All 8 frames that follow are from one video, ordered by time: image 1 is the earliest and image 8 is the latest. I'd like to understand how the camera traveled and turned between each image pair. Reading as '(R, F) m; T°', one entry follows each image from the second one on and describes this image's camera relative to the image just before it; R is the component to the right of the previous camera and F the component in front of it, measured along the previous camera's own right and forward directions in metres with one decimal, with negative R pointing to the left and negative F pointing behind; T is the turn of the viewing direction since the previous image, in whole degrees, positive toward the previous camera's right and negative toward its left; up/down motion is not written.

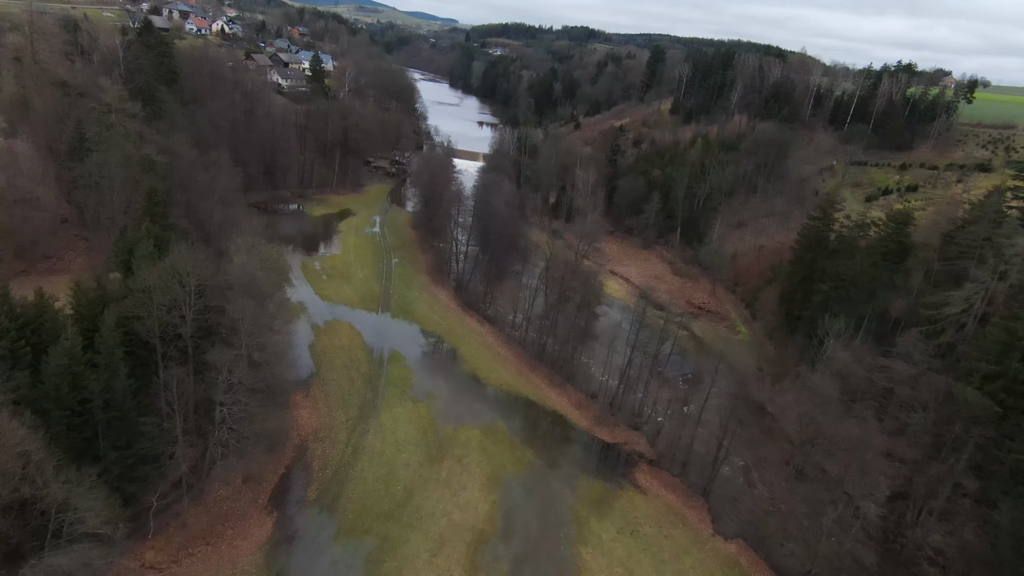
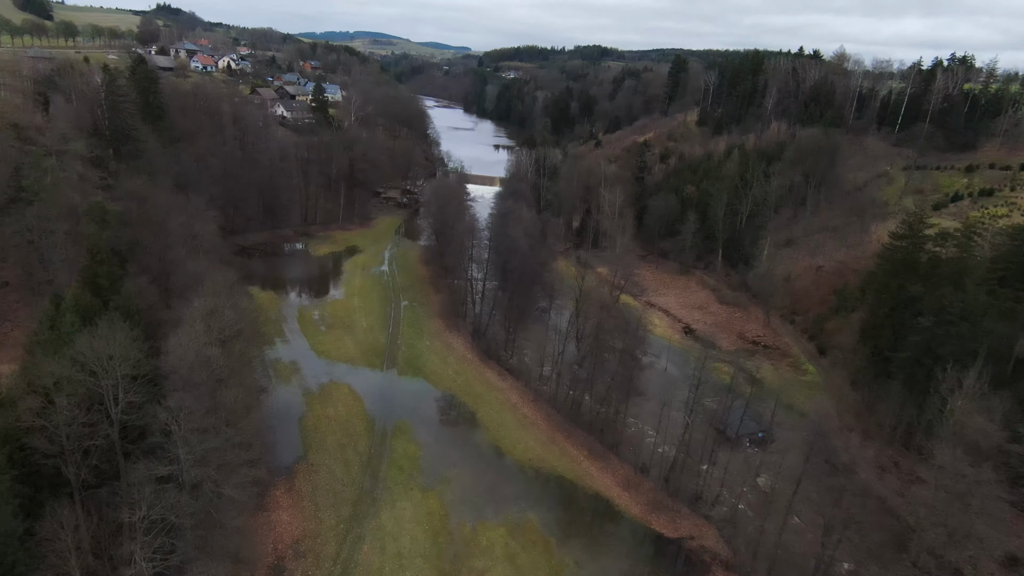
(0.0, +7.0) m; -2°
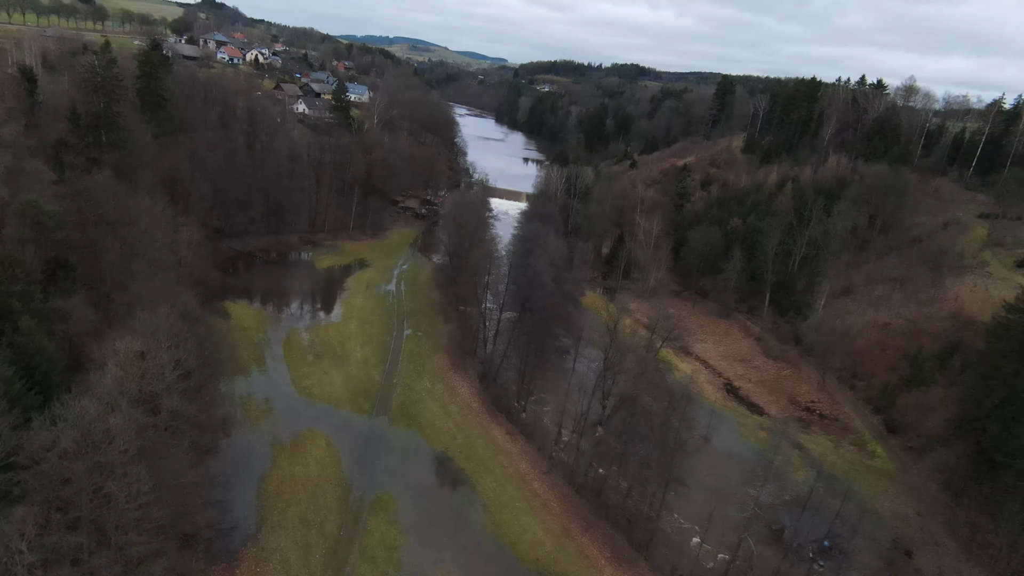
(-0.2, +6.5) m; -2°
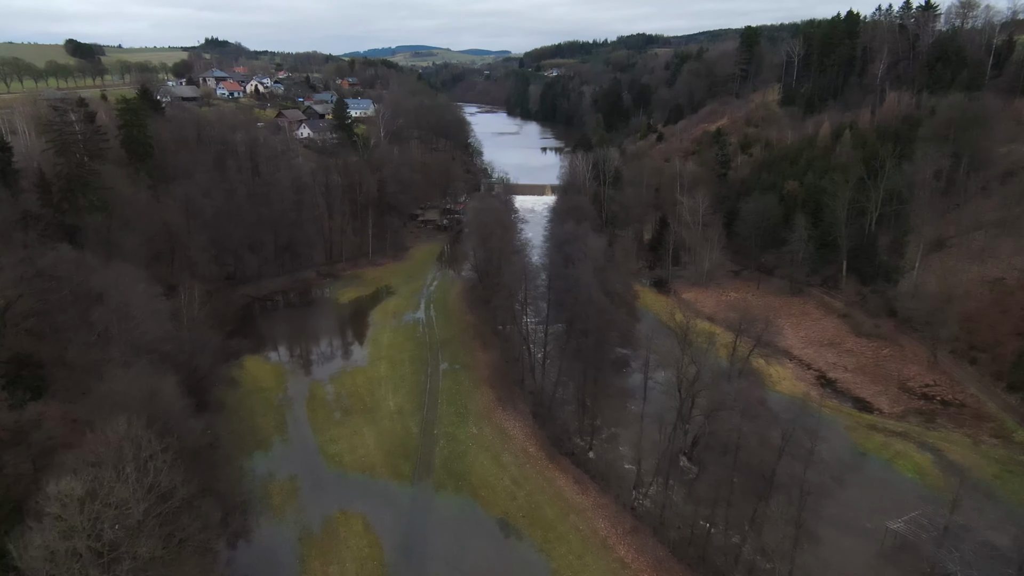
(-0.3, +5.8) m; -4°
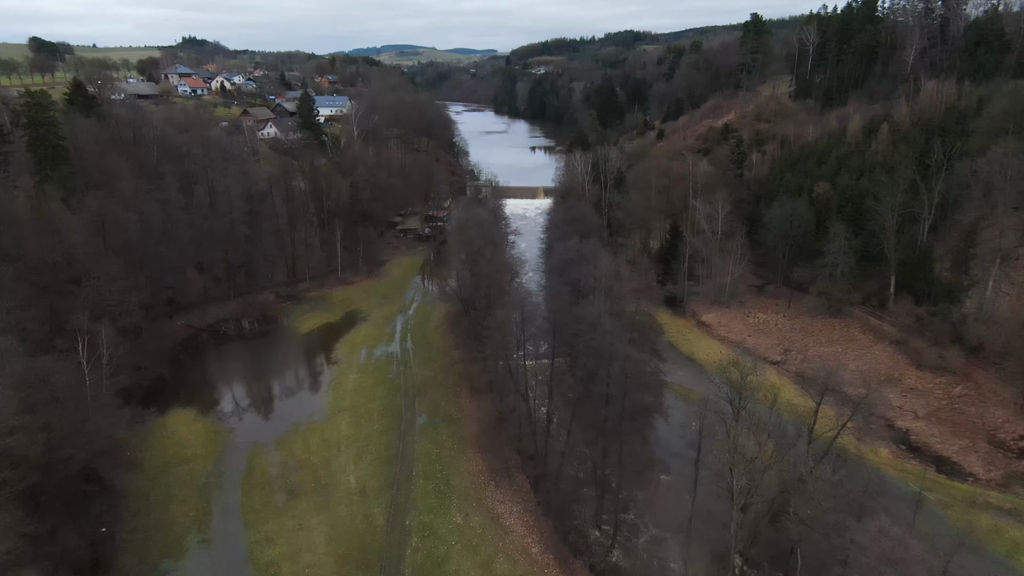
(-0.2, +8.0) m; +1°
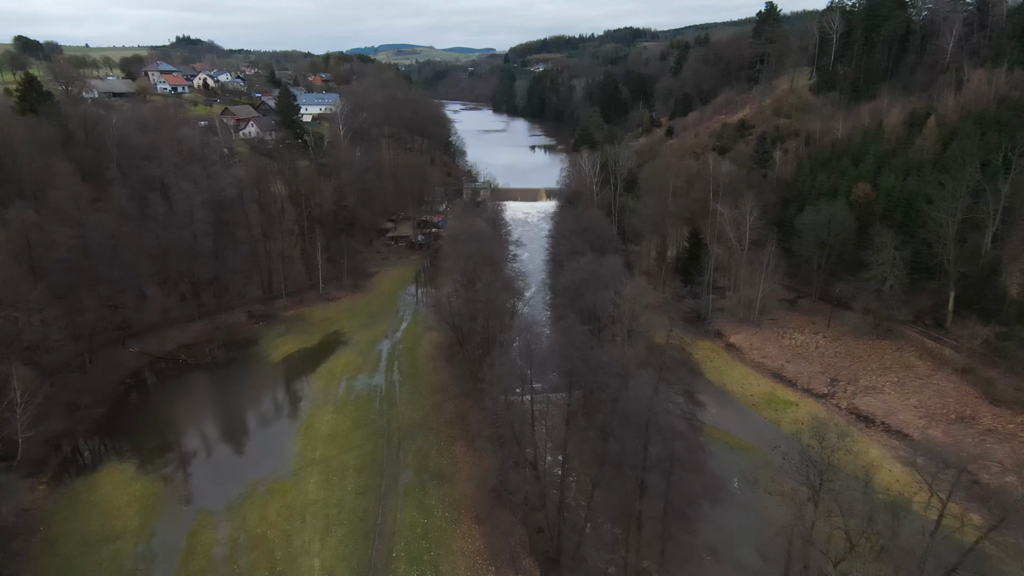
(-0.2, +5.7) m; 0°
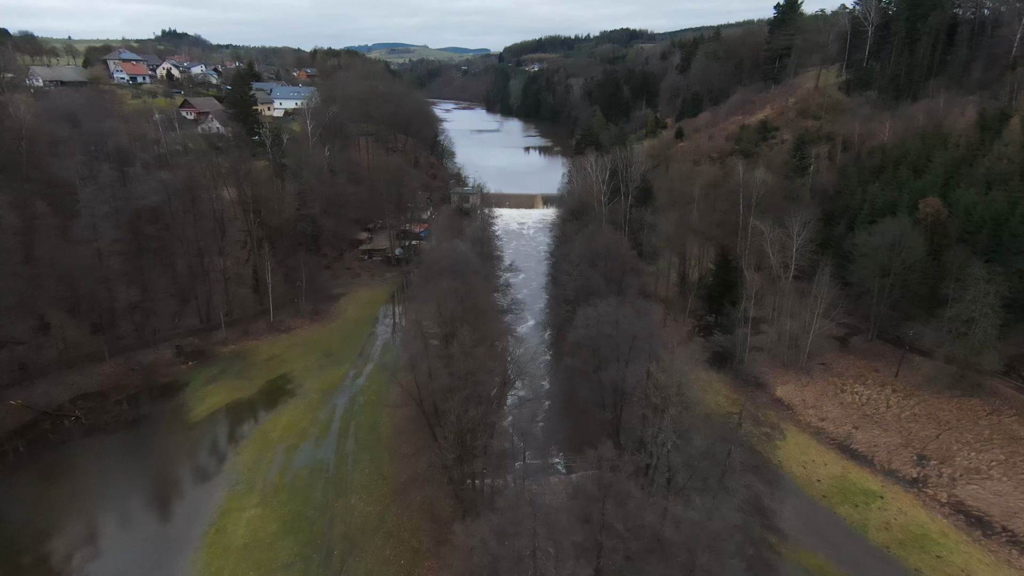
(0.0, +8.5) m; +1°
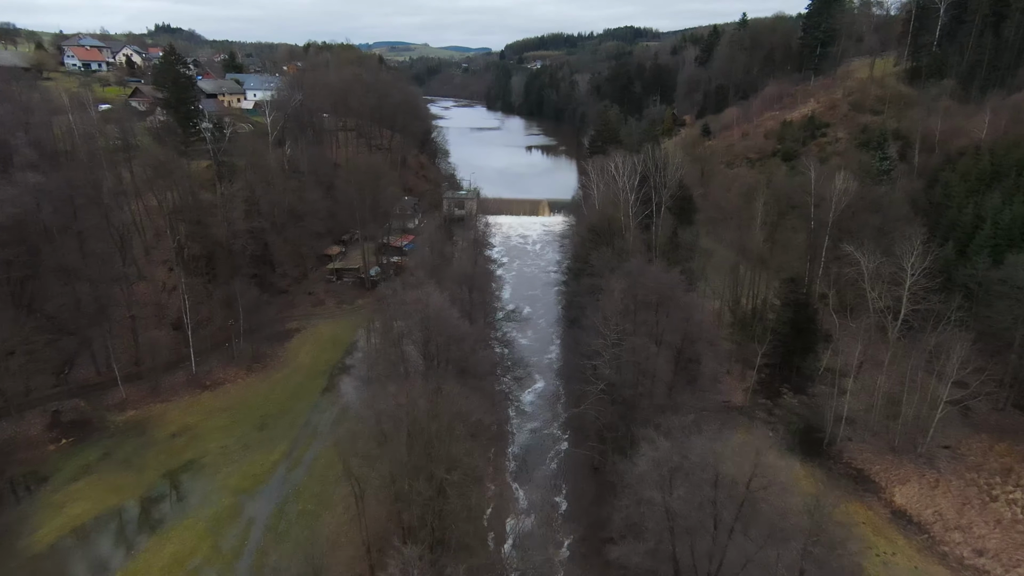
(-0.1, +10.1) m; 0°
